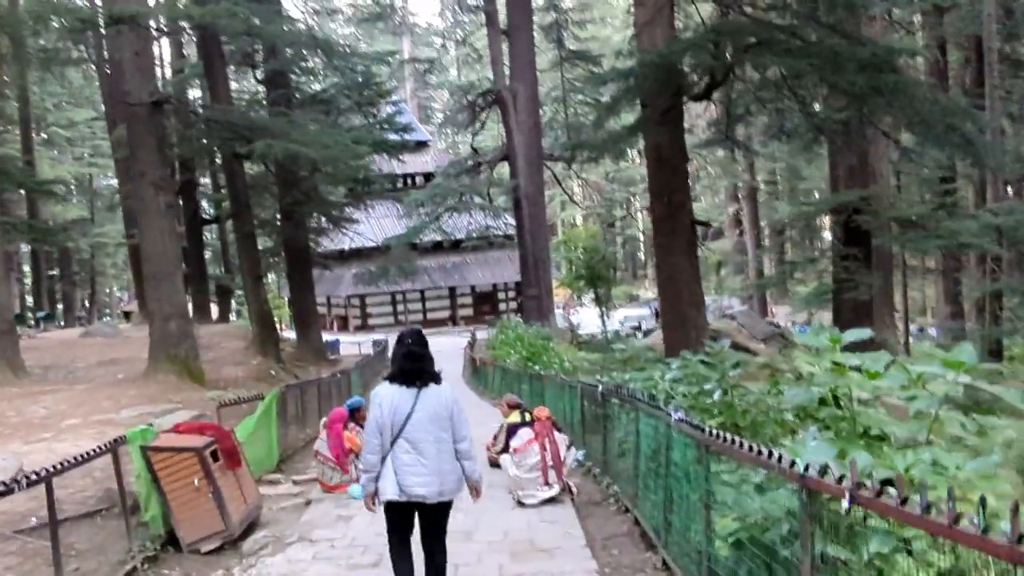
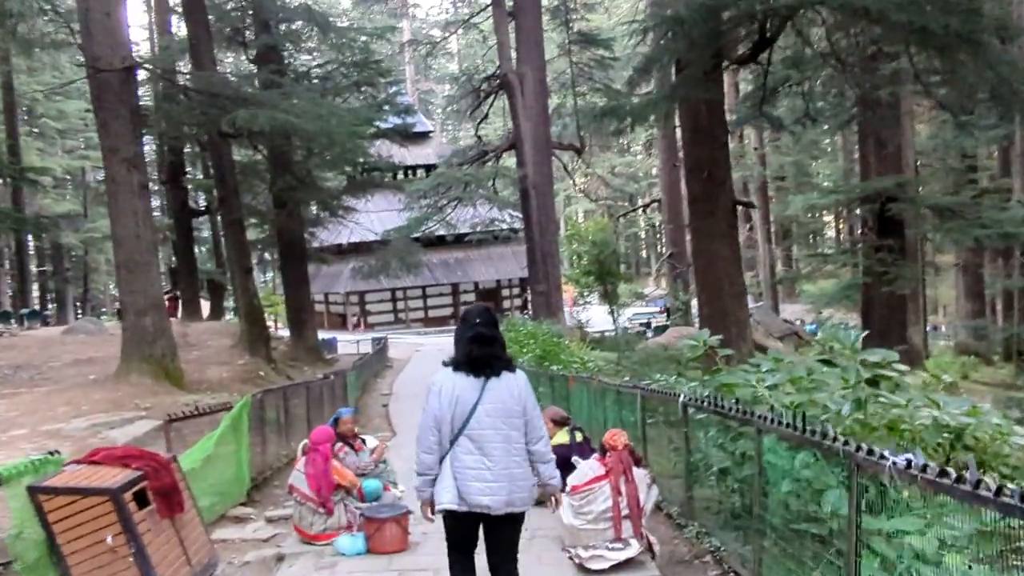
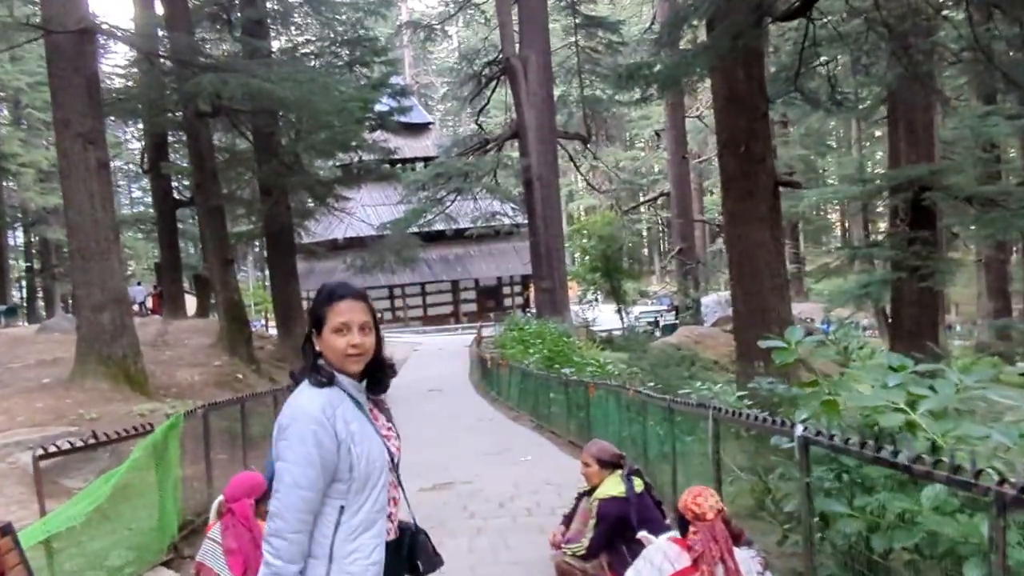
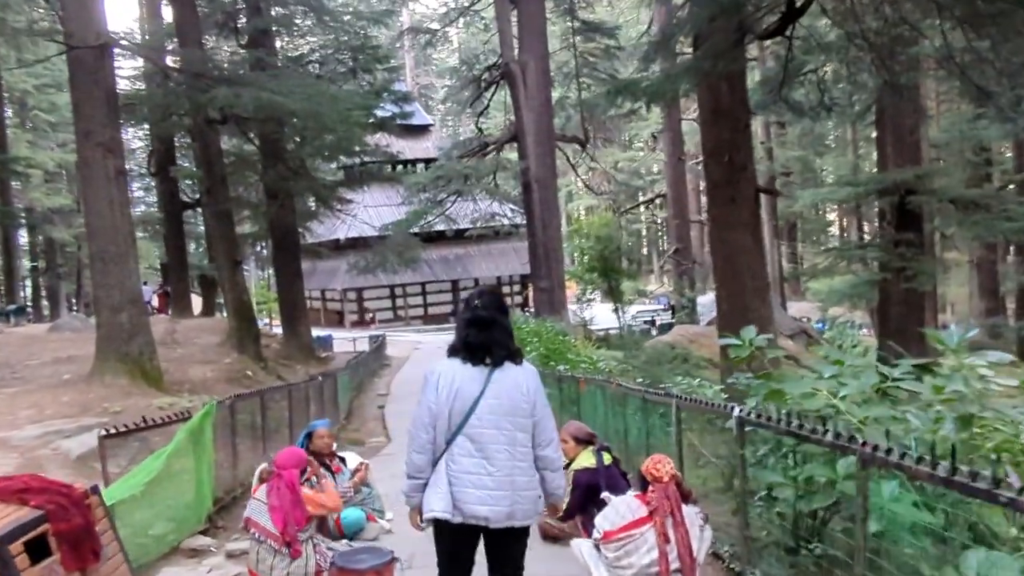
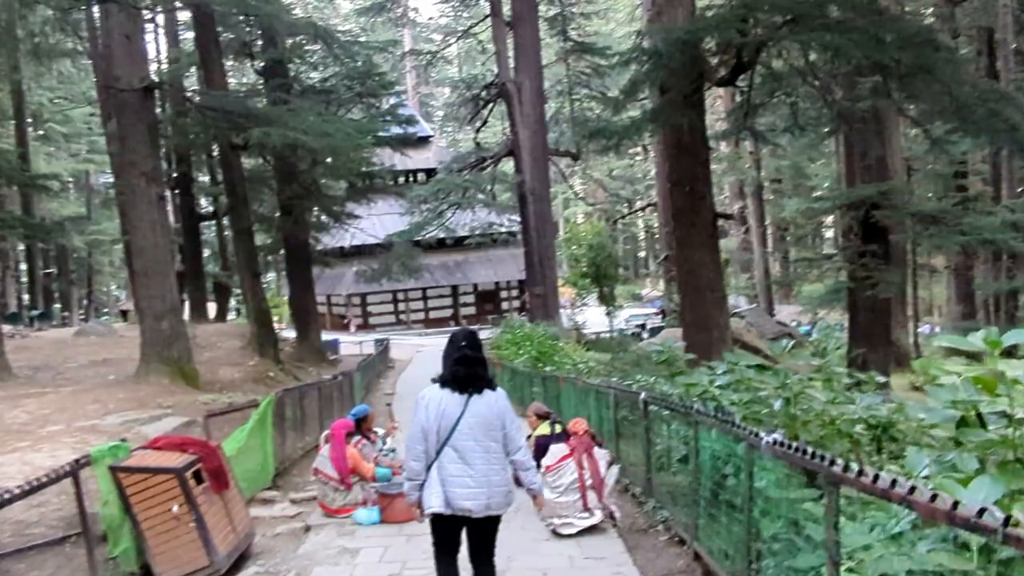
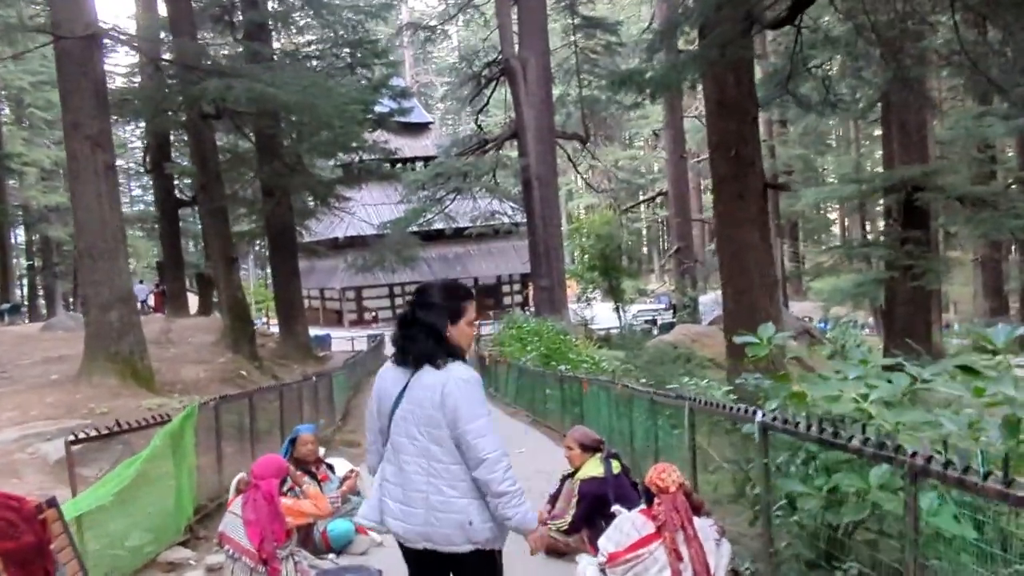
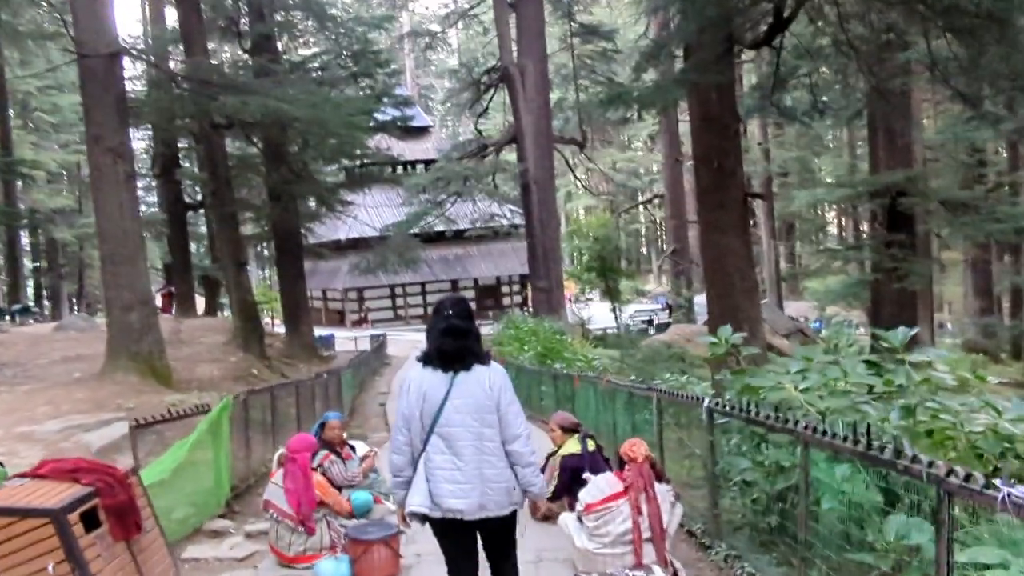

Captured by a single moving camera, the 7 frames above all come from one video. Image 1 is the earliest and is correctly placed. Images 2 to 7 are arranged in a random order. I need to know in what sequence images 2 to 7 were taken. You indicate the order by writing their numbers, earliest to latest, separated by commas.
5, 2, 7, 4, 6, 3
